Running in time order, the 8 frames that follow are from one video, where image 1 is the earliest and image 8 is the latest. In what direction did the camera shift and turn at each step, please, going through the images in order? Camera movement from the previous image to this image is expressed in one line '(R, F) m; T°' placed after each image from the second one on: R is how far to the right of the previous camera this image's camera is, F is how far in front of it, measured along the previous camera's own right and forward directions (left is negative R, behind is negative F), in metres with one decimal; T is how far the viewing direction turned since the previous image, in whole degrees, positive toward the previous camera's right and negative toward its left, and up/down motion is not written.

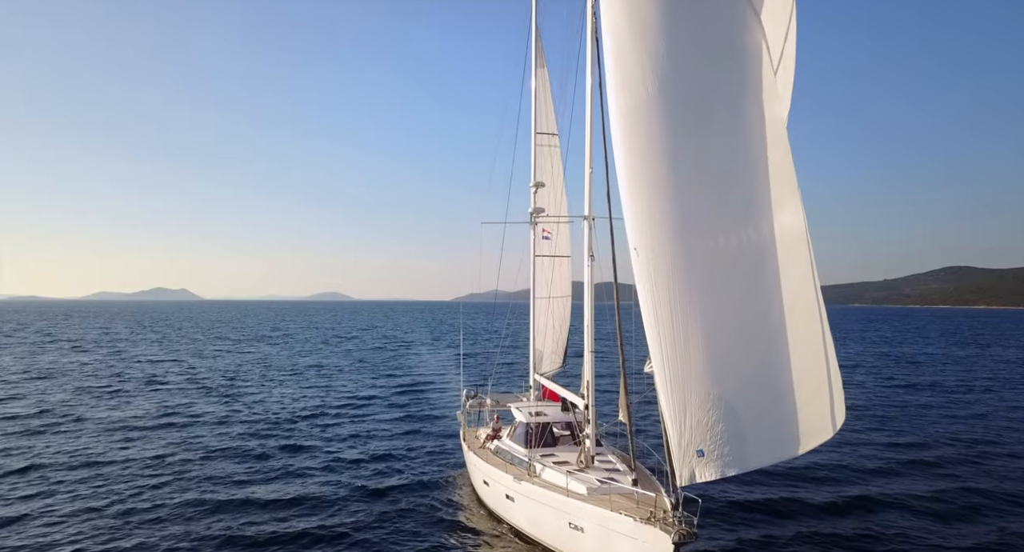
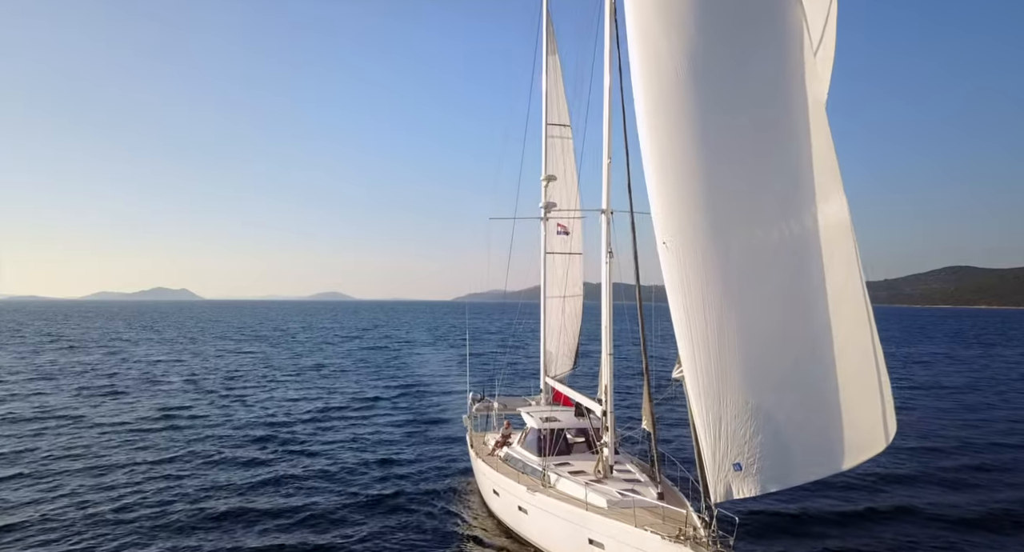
(-0.2, +0.9) m; 0°
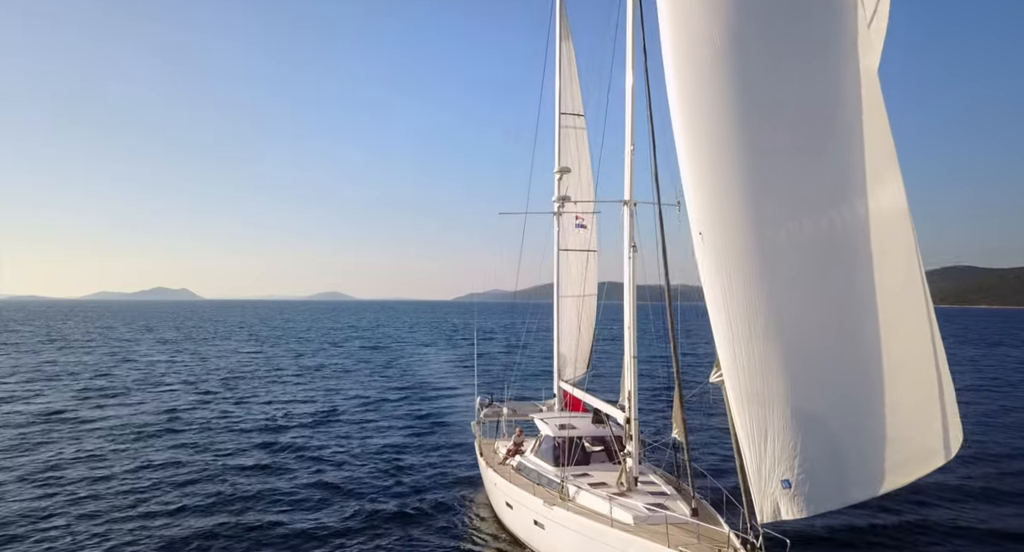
(-0.3, +1.0) m; 0°
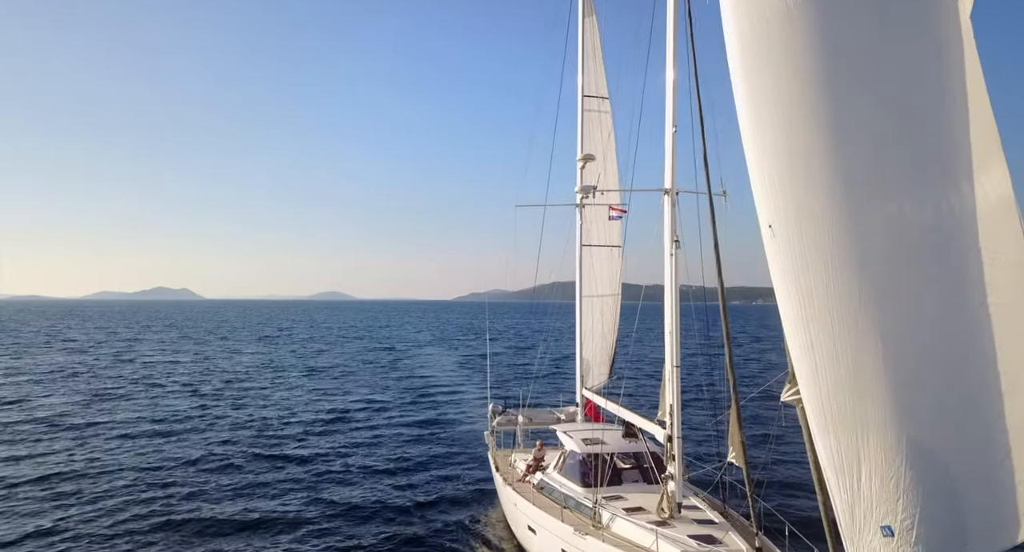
(-0.4, +1.5) m; 0°
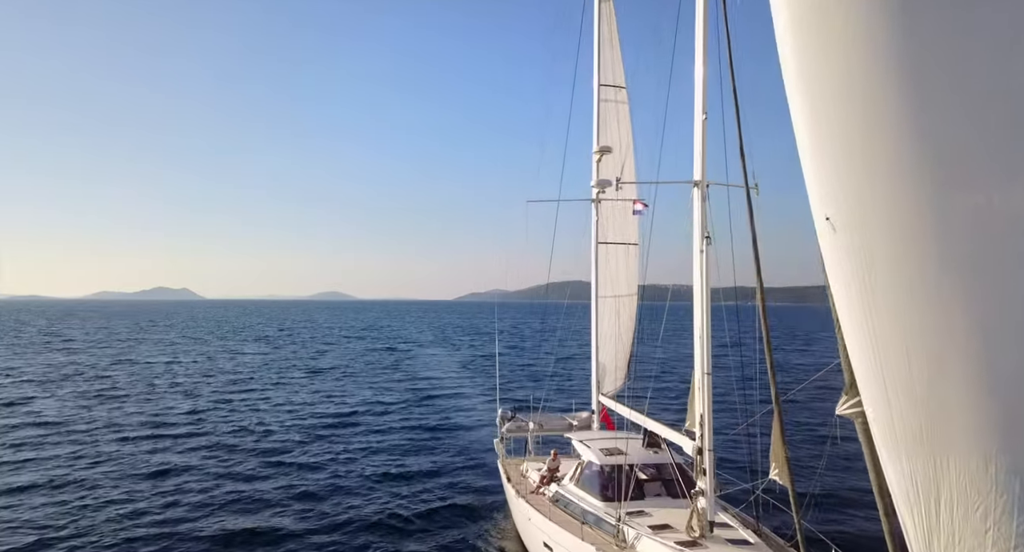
(-0.2, +0.8) m; 0°
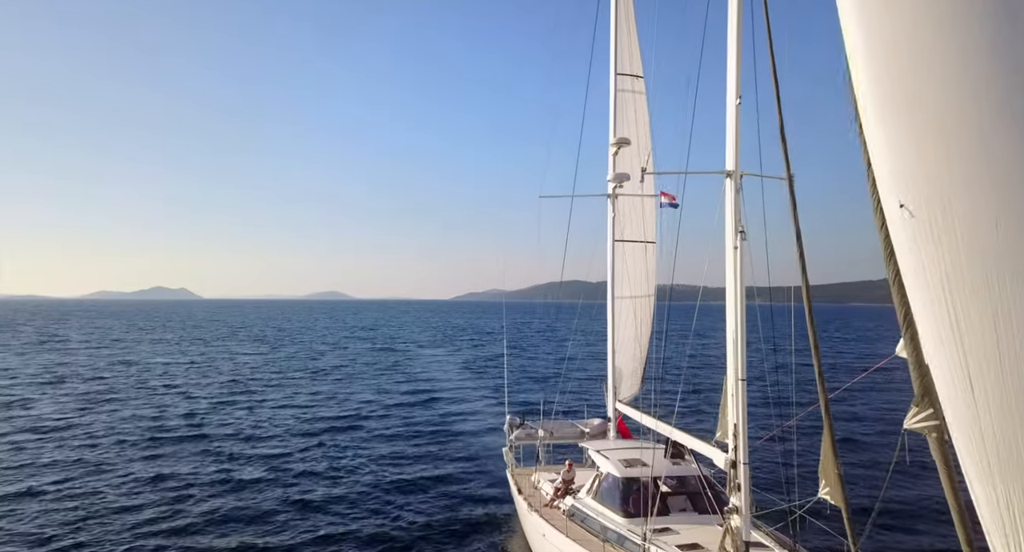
(-0.2, +0.8) m; 0°
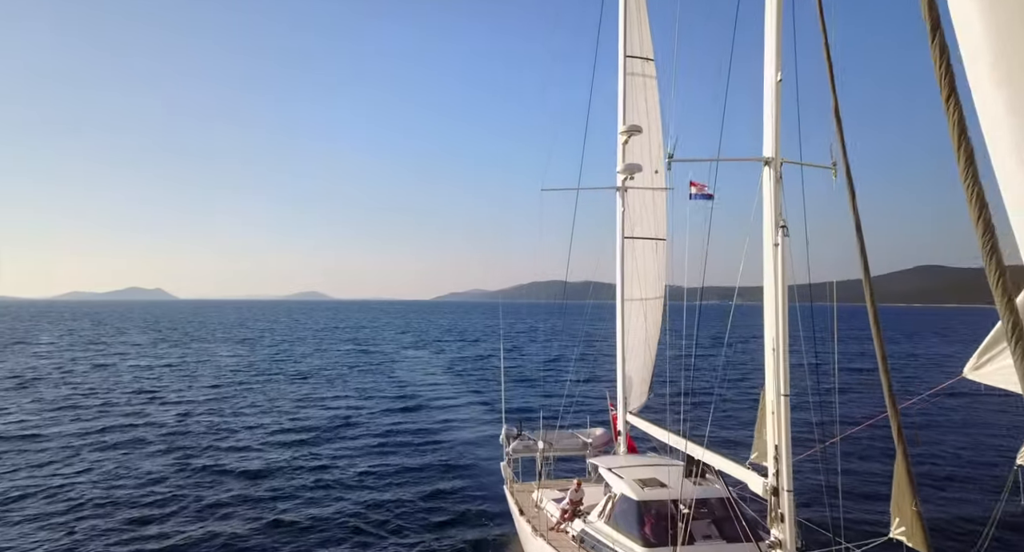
(-0.3, +1.2) m; +2°
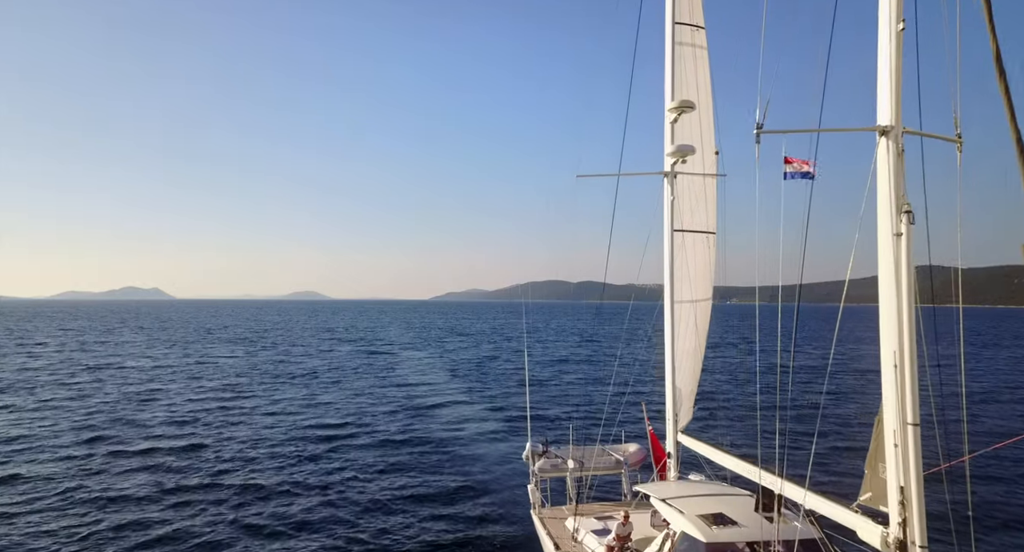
(-0.5, +1.7) m; 0°
